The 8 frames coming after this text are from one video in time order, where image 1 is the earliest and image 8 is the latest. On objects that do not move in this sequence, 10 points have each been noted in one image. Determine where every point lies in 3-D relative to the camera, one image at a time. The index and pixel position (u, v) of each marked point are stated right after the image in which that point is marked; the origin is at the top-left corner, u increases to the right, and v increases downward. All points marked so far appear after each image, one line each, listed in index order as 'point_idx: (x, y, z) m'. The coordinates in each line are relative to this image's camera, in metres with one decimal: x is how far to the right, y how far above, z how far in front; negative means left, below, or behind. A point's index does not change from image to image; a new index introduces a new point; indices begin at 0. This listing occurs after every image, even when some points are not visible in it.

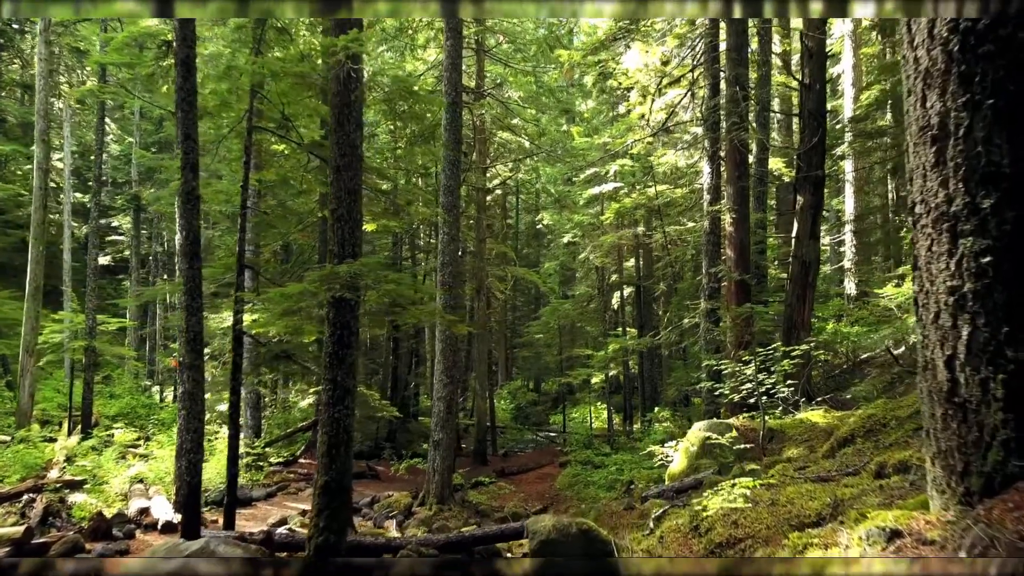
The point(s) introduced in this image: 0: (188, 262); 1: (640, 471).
0: (-2.8, +0.2, +6.3) m
1: (+2.0, -2.8, +11.3) m
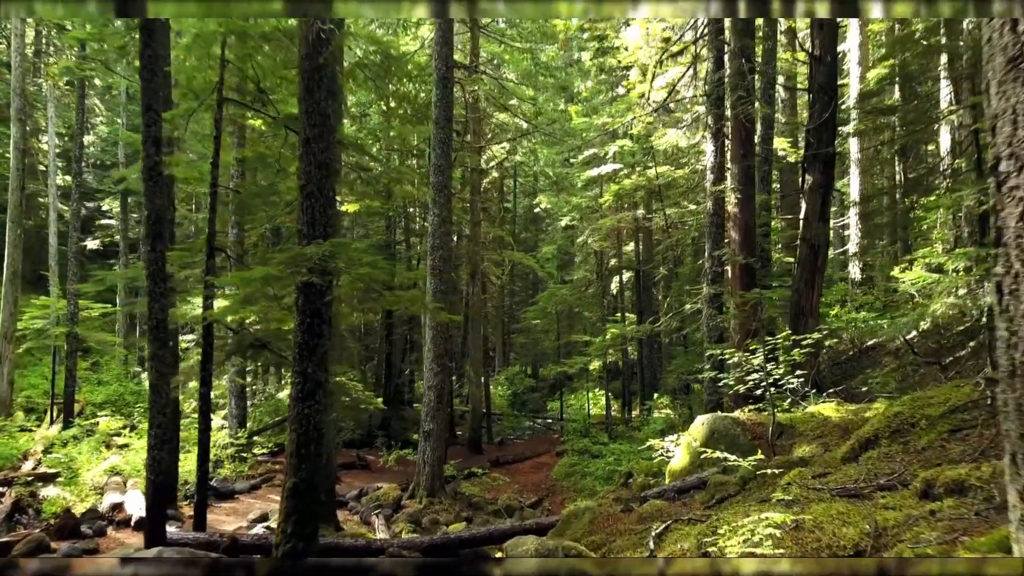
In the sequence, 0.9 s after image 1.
0: (-2.9, +0.3, +5.8) m
1: (+1.9, -2.6, +10.9) m
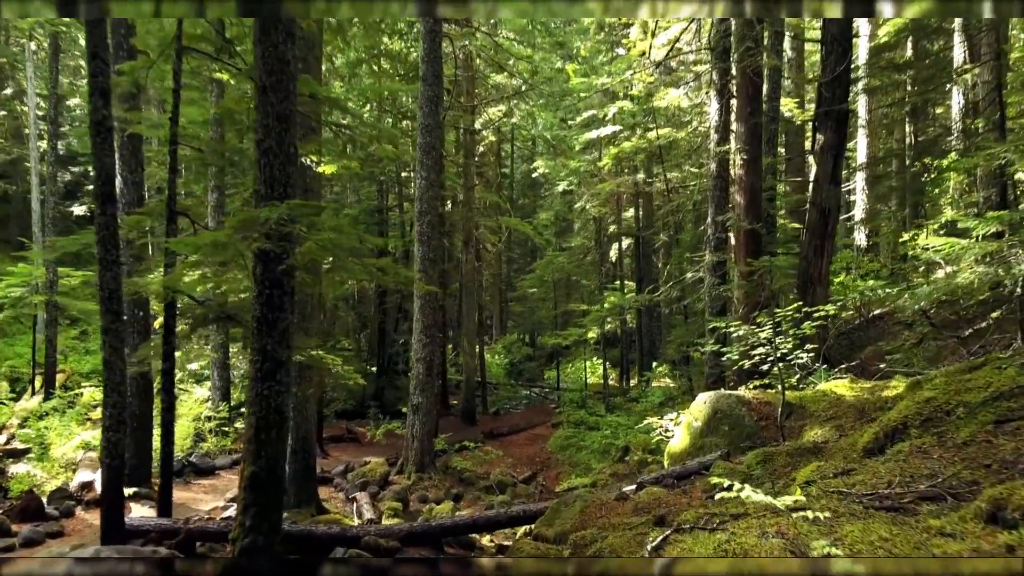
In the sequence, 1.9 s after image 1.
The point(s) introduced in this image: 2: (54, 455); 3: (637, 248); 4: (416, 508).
0: (-3.0, +0.6, +5.3) m
1: (+1.8, -2.1, +10.5) m
2: (-5.6, -2.0, +9.0) m
3: (+3.0, +0.9, +17.2) m
4: (-1.2, -2.7, +8.8) m
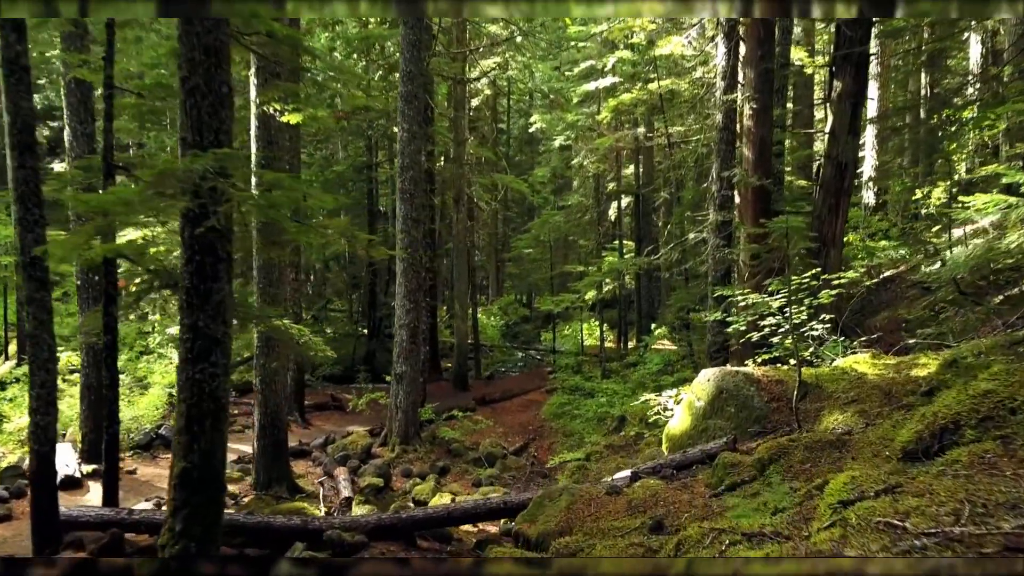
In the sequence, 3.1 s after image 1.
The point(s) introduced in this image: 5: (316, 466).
0: (-3.1, +0.8, +4.6) m
1: (+1.6, -1.6, +10.0) m
2: (-5.7, -1.6, +8.4) m
3: (+2.8, +1.8, +16.4) m
4: (-1.3, -2.2, +8.3) m
5: (-2.3, -2.1, +8.6) m
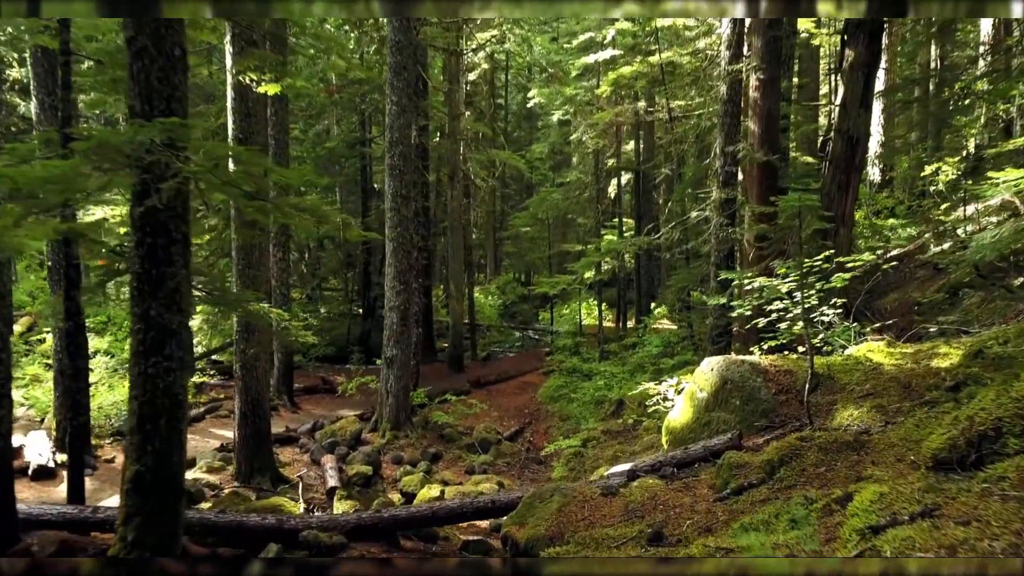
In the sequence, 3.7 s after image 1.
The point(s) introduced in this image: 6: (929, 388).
0: (-3.2, +0.9, +4.2) m
1: (+1.6, -1.3, +9.7) m
2: (-5.8, -1.4, +8.1) m
3: (+2.7, +2.3, +16.0) m
4: (-1.4, -2.0, +8.1) m
5: (-2.4, -1.9, +8.3) m
6: (+2.1, -0.5, +3.7) m
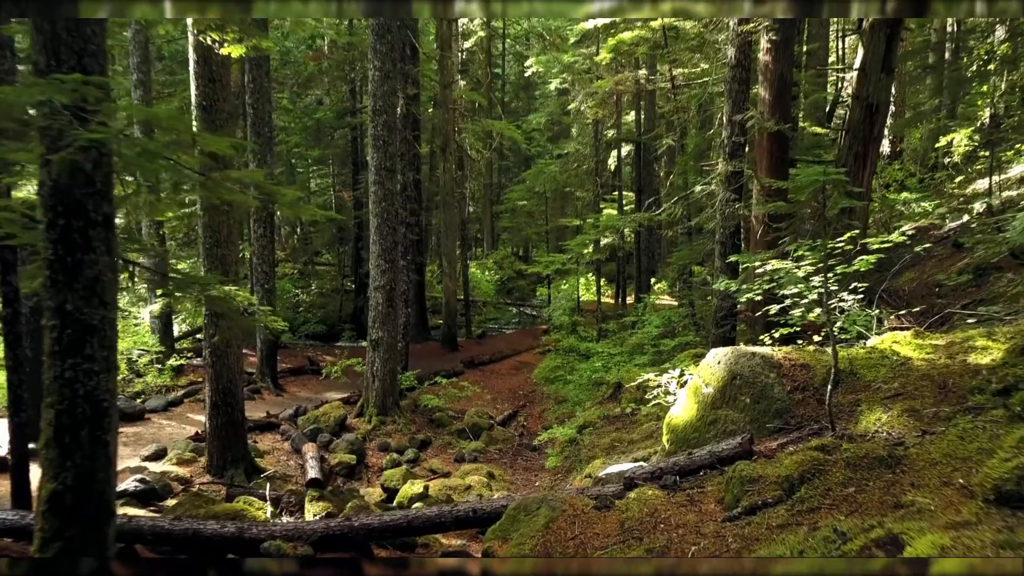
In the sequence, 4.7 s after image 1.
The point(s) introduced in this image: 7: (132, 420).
0: (-3.3, +1.0, +3.7) m
1: (+1.5, -1.0, +9.2) m
2: (-5.9, -1.2, +7.7) m
3: (+2.7, +2.8, +15.5) m
4: (-1.4, -1.8, +7.6) m
5: (-2.4, -1.6, +7.9) m
6: (+2.0, -0.4, +3.3) m
7: (-4.2, -1.5, +8.1) m
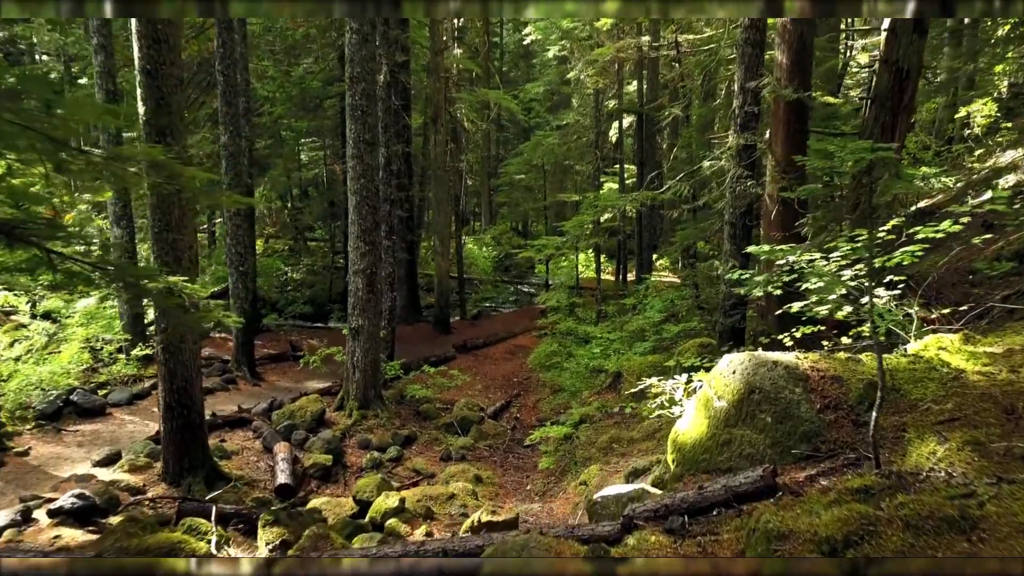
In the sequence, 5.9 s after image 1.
0: (-3.4, +1.0, +3.0) m
1: (+1.4, -0.8, +8.6) m
2: (-6.0, -1.0, +7.1) m
3: (+2.6, +3.2, +14.7) m
4: (-1.5, -1.7, +7.1) m
5: (-2.5, -1.5, +7.3) m
6: (+1.9, -0.5, +2.6) m
7: (-4.3, -1.3, +7.5) m
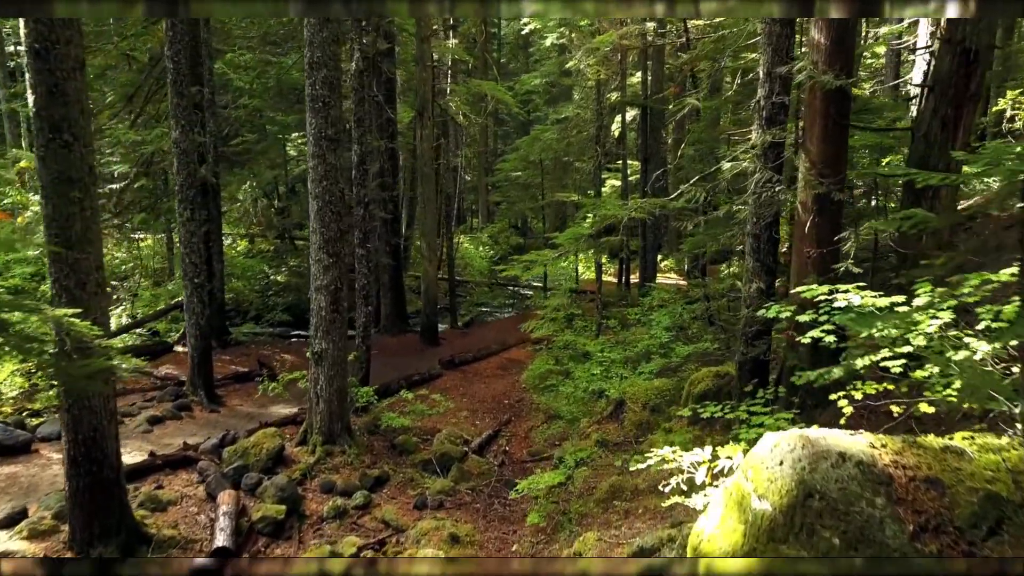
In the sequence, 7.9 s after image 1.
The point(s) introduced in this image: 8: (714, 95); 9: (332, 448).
0: (-3.5, +0.8, +2.0) m
1: (+1.3, -1.0, +7.6) m
2: (-6.1, -1.2, +6.1) m
3: (+2.5, +3.1, +13.6) m
4: (-1.7, -1.8, +6.1) m
5: (-2.7, -1.7, +6.3) m
6: (+1.8, -0.7, +1.6) m
7: (-4.4, -1.5, +6.5) m
8: (+2.7, +2.6, +9.8) m
9: (-1.7, -1.5, +7.0) m
